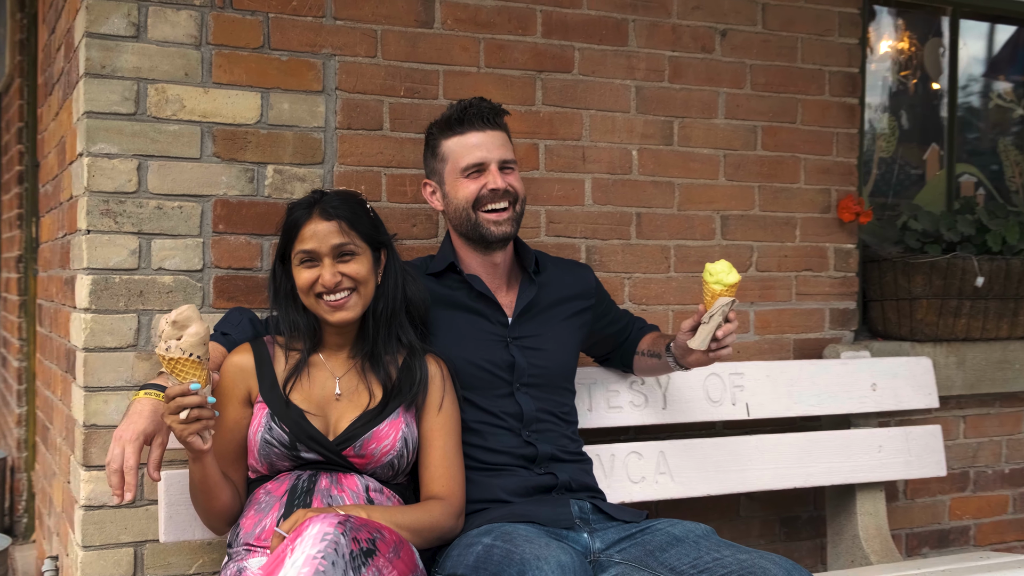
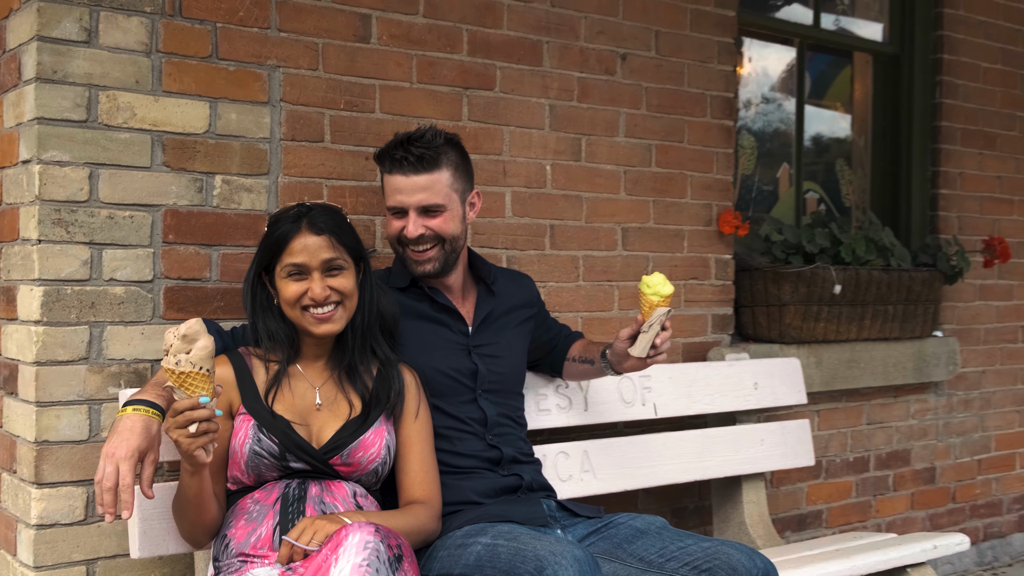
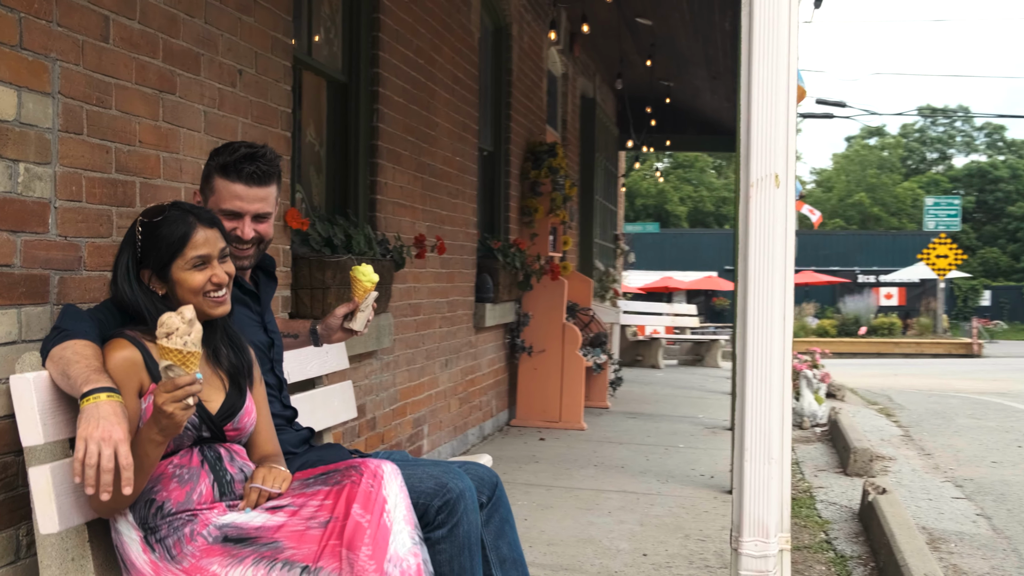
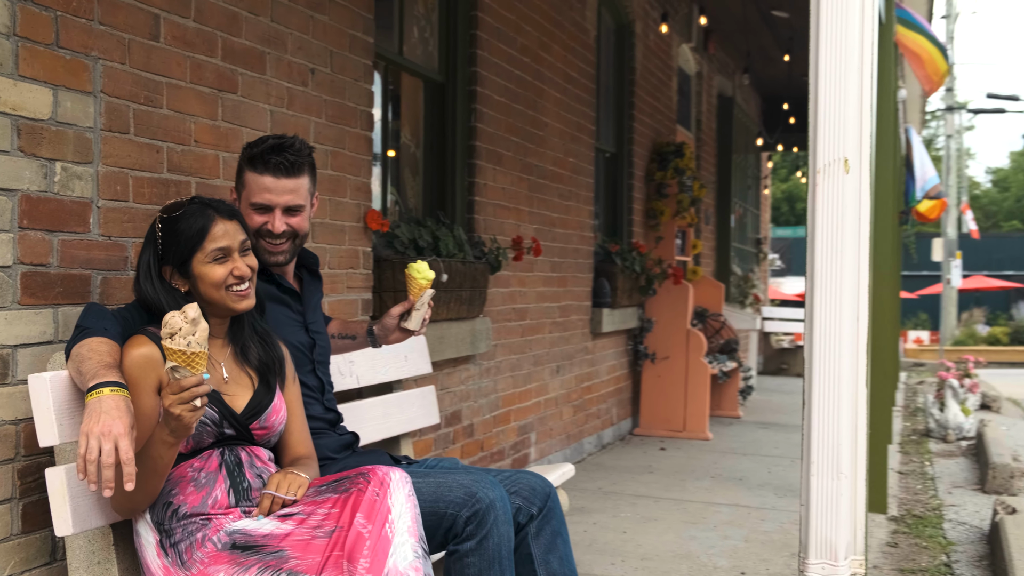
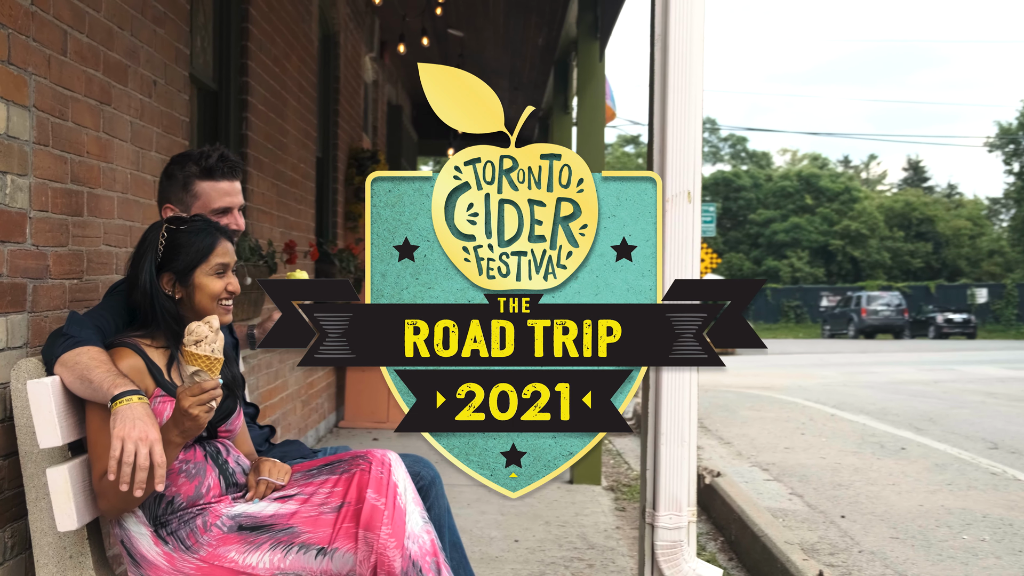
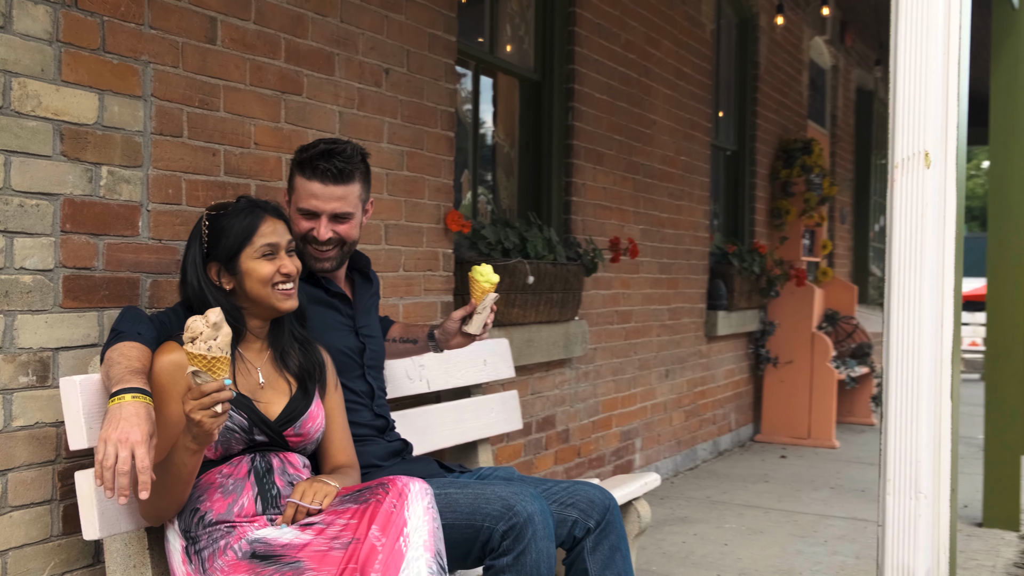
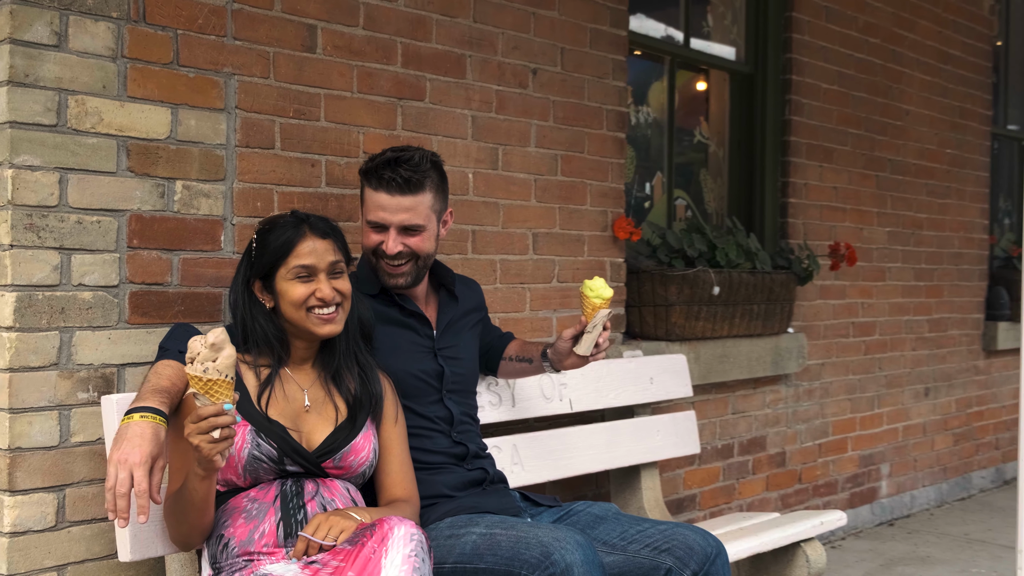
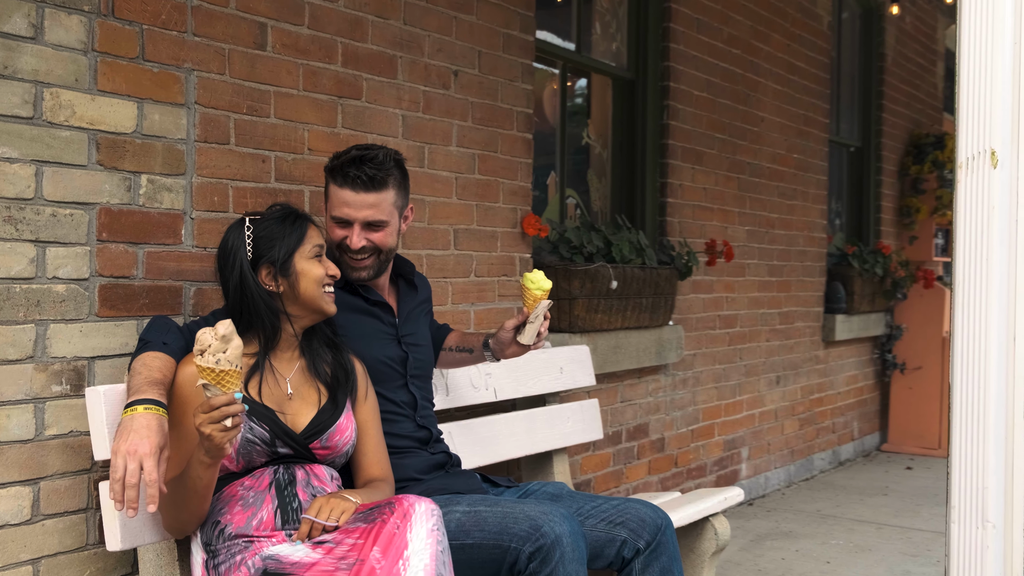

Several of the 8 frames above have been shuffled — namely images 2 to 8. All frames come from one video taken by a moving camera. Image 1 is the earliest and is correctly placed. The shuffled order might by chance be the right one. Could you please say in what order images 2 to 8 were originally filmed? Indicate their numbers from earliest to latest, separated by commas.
2, 7, 8, 6, 4, 3, 5
